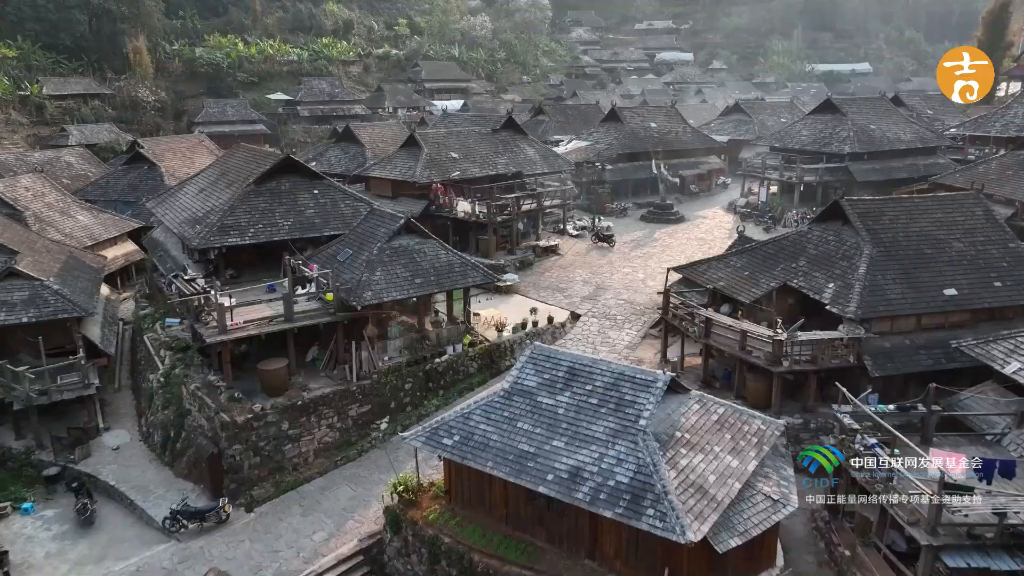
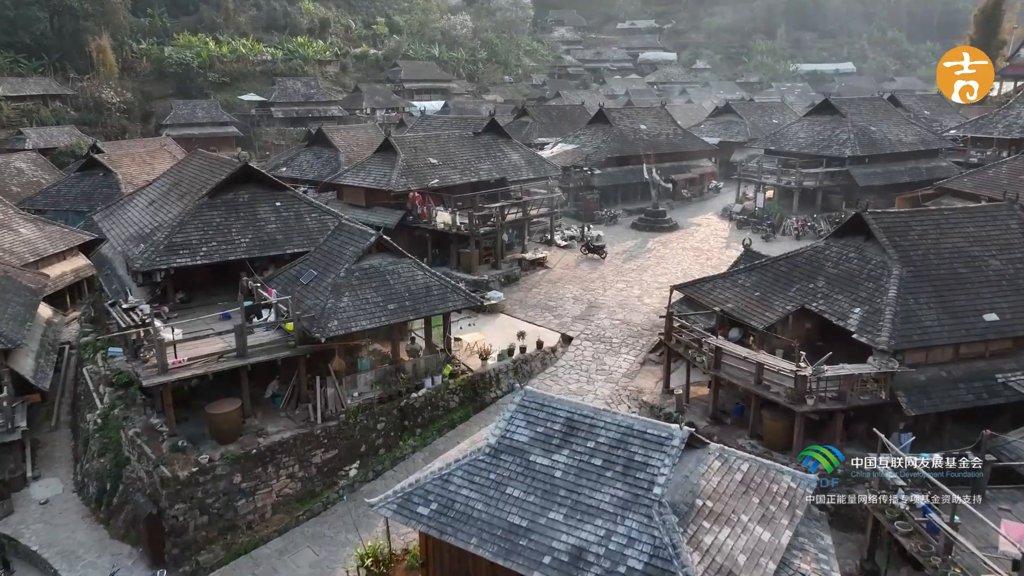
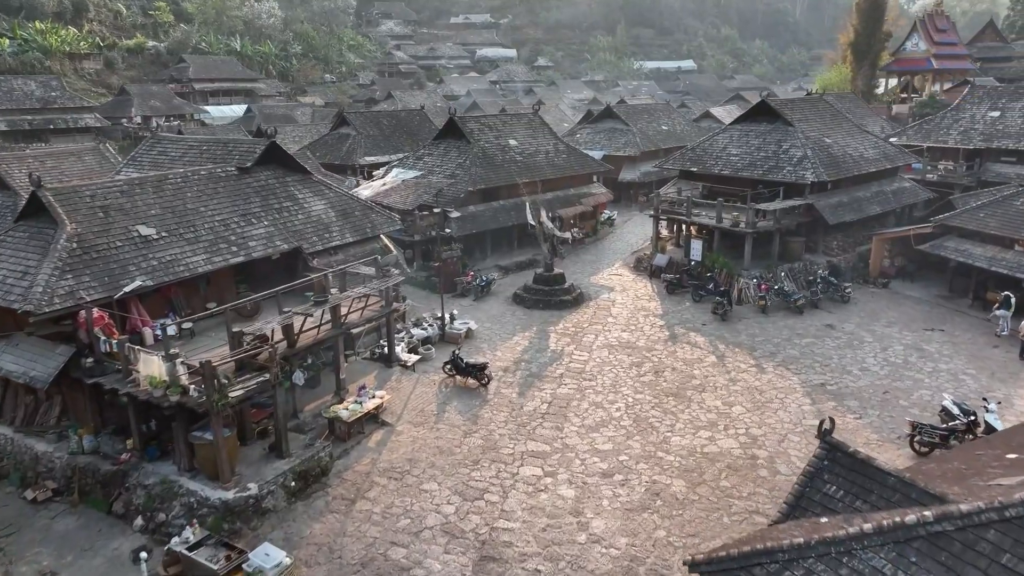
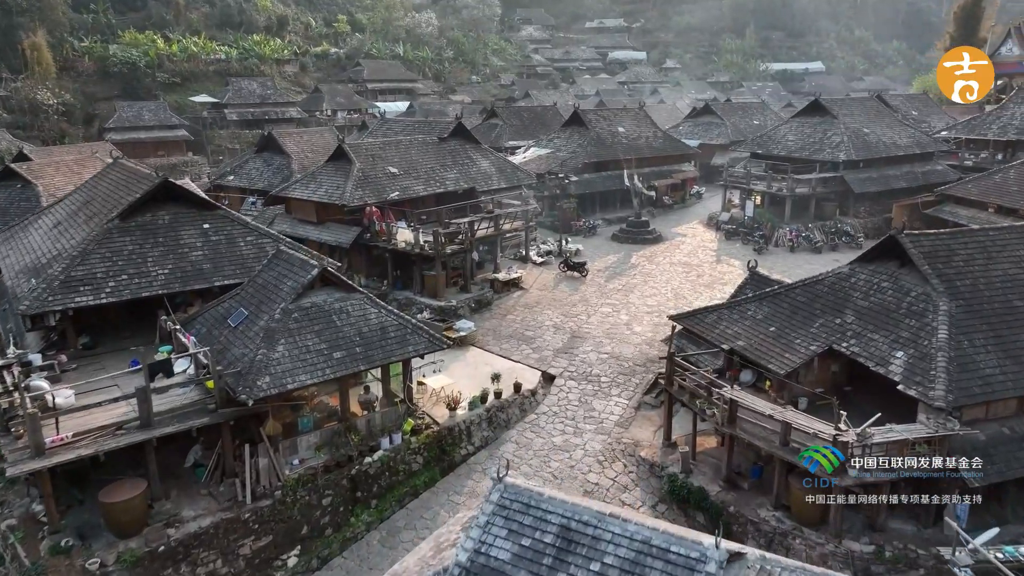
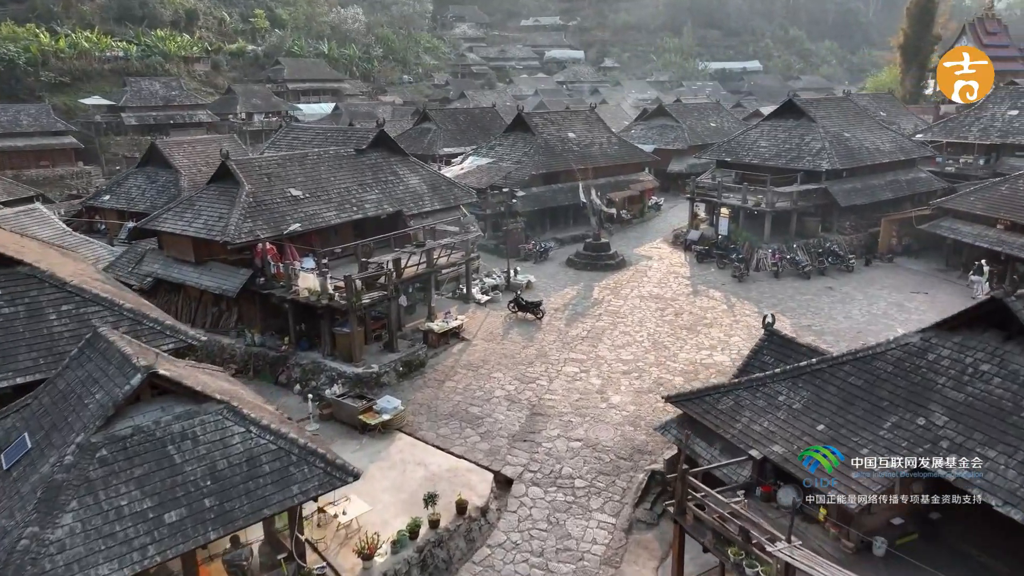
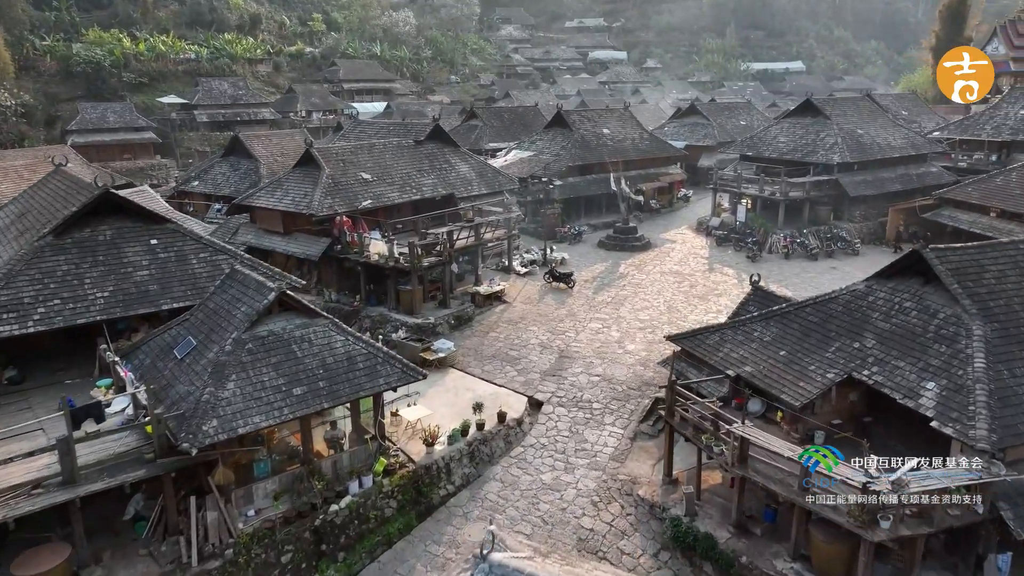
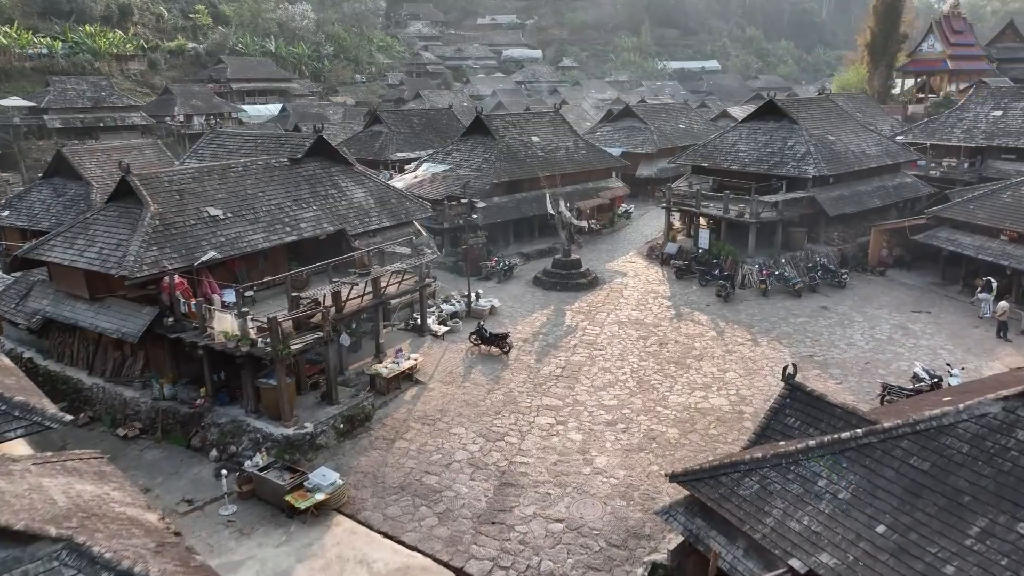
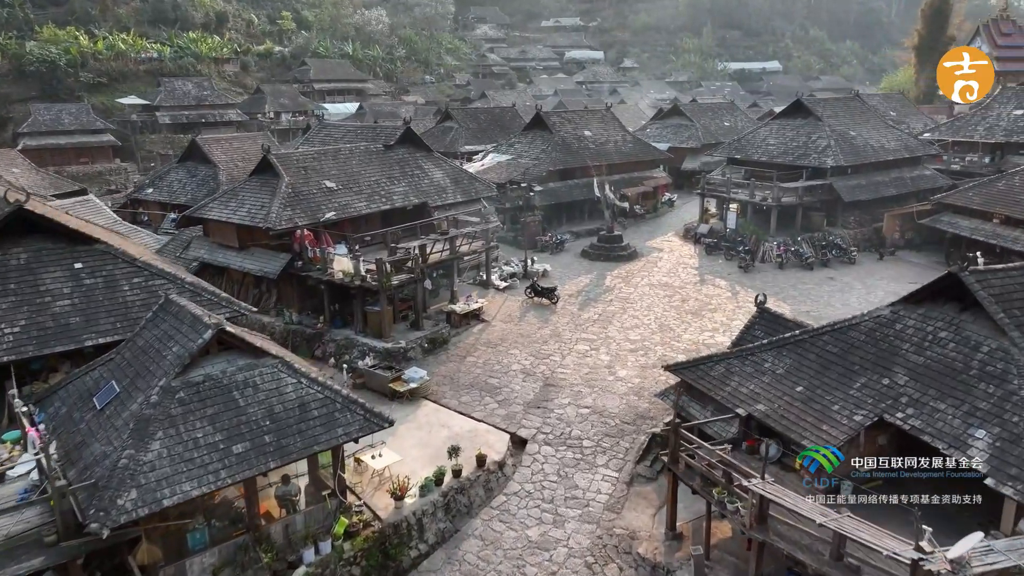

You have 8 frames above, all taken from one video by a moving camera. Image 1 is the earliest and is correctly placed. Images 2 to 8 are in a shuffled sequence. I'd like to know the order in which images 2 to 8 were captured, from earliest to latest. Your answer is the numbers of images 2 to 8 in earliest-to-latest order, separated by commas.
2, 4, 6, 8, 5, 7, 3
